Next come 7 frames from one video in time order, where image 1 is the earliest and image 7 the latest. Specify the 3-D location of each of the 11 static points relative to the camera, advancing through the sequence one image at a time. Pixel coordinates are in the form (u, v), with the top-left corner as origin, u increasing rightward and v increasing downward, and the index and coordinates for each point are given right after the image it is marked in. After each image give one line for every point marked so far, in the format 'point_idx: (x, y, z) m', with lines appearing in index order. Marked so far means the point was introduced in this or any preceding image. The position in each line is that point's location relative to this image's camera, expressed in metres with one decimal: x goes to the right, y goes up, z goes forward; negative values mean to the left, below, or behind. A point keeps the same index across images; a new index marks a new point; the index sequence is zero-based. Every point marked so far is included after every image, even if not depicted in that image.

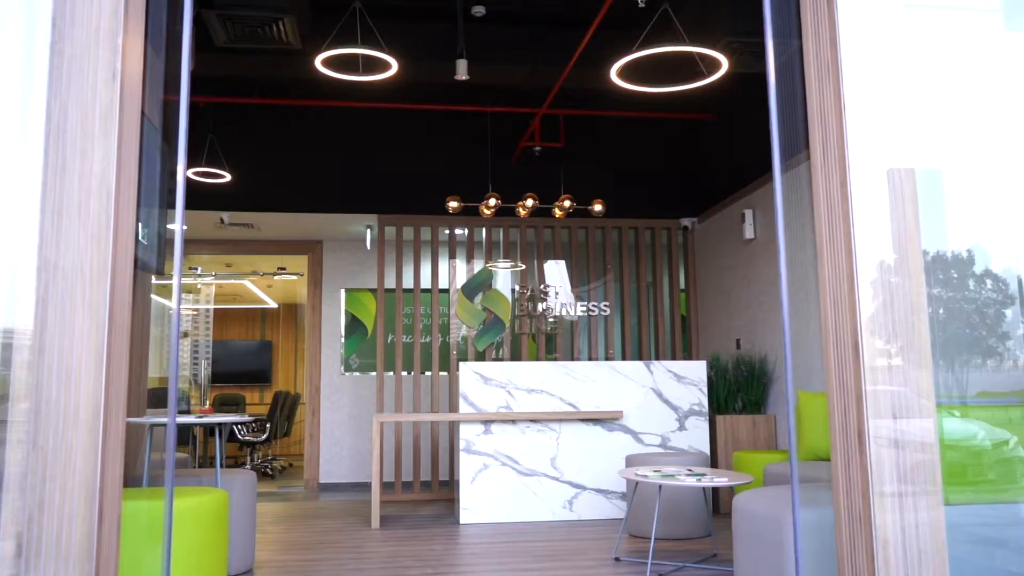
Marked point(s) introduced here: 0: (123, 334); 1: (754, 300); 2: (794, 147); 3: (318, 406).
0: (-1.0, -0.1, +2.3) m
1: (+1.9, -0.1, +6.9) m
2: (+0.9, +0.4, +2.7) m
3: (-2.0, -1.2, +8.8) m
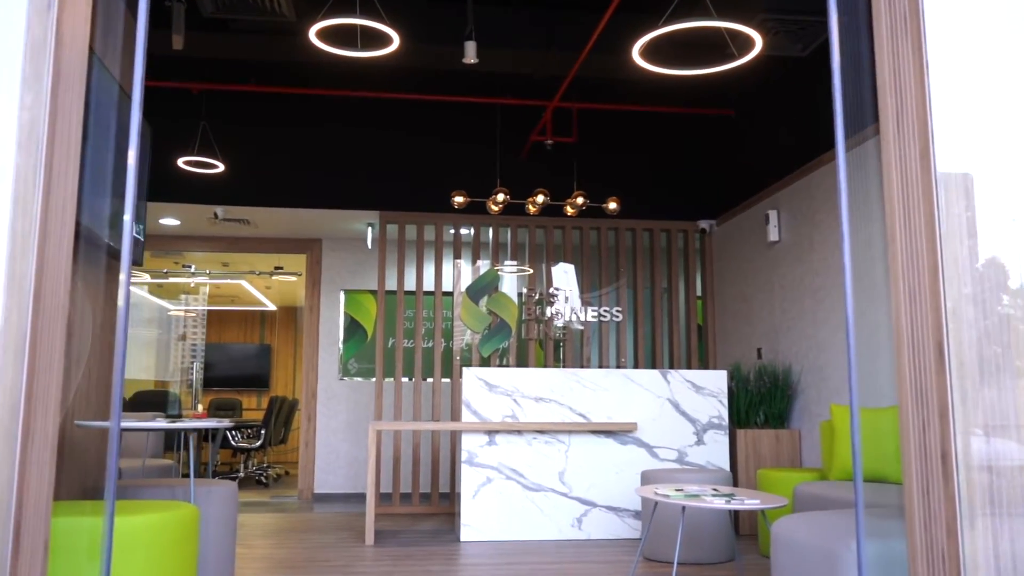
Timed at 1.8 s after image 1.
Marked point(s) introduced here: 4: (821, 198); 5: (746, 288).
0: (-1.0, -0.1, +1.9) m
1: (+2.0, -0.1, +6.5) m
2: (+0.9, +0.4, +2.3) m
3: (-1.9, -1.2, +8.4) m
4: (+2.1, +0.6, +5.9) m
5: (+1.9, 0.0, +7.1) m
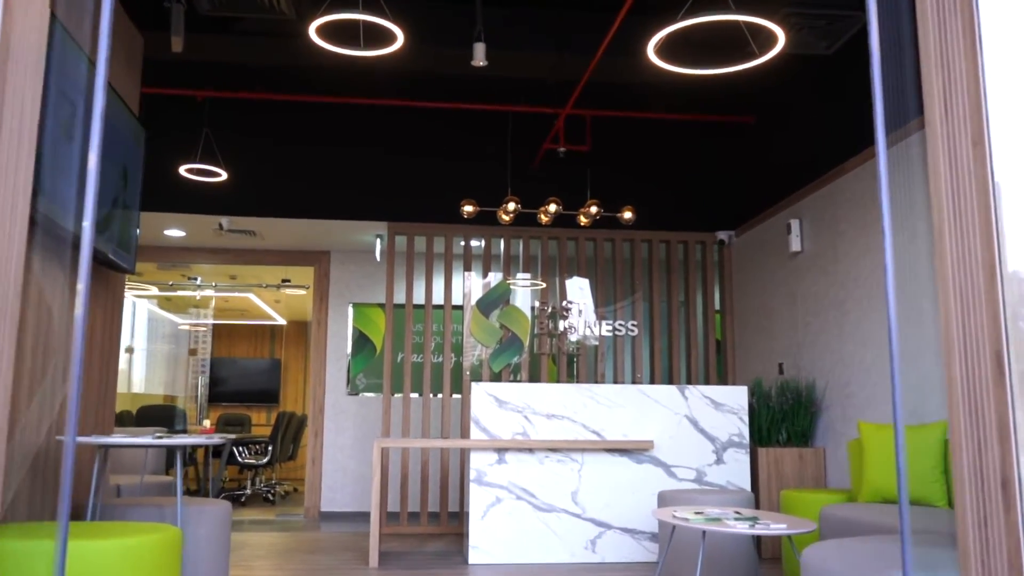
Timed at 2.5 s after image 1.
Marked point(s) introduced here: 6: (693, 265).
0: (-1.0, -0.1, +1.7) m
1: (+2.1, -0.2, +6.2) m
2: (+0.9, +0.4, +2.0) m
3: (-1.8, -1.3, +8.2) m
4: (+2.2, +0.5, +5.6) m
5: (+2.0, -0.1, +6.8) m
6: (+1.6, +0.2, +7.6) m
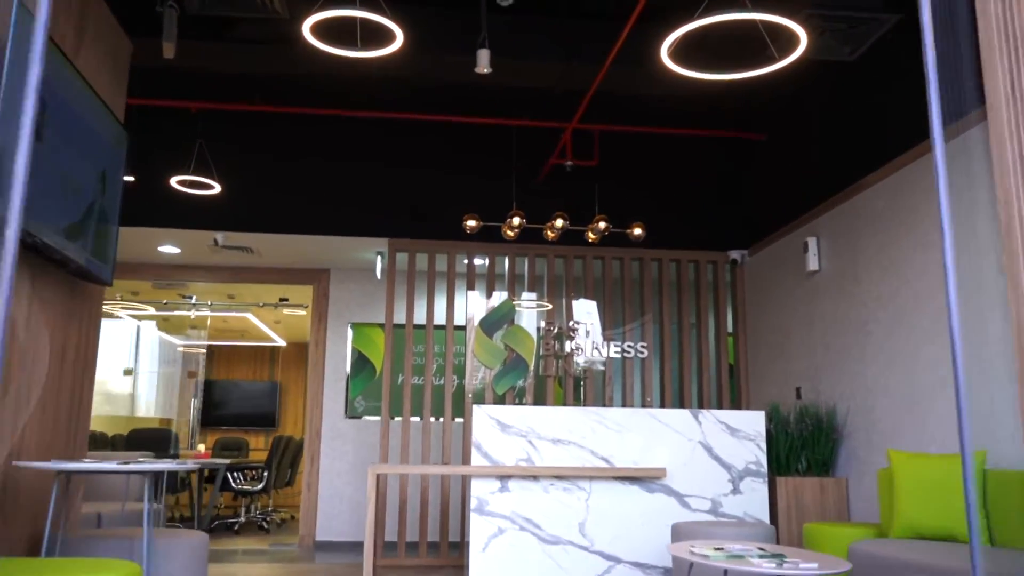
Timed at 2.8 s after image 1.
0: (-1.0, -0.1, +1.4) m
1: (+2.1, -0.4, +5.9) m
2: (+0.9, +0.4, +1.8) m
3: (-1.8, -1.5, +7.9) m
4: (+2.2, +0.4, +5.3) m
5: (+2.0, -0.3, +6.5) m
6: (+1.6, 0.0, +7.3) m
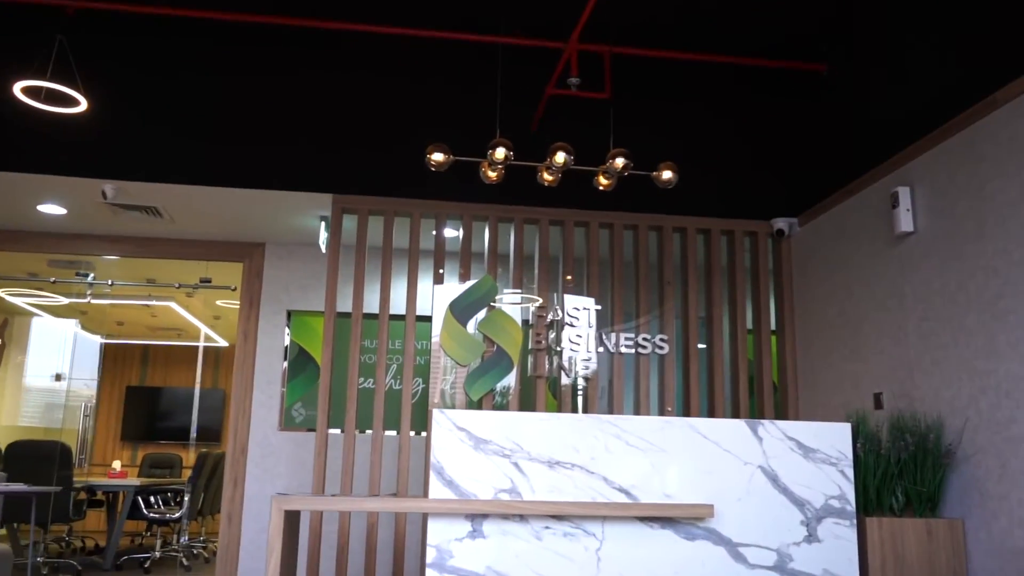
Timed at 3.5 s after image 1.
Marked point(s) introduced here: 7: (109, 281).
0: (-1.0, +0.2, -0.2) m
1: (+2.0, -0.2, +4.3) m
2: (+0.9, +0.7, +0.2) m
3: (-1.9, -1.3, +6.2) m
4: (+2.1, +0.6, +3.8) m
5: (+1.9, -0.1, +5.0) m
6: (+1.5, +0.2, +5.7) m
7: (-3.2, +0.1, +6.9) m
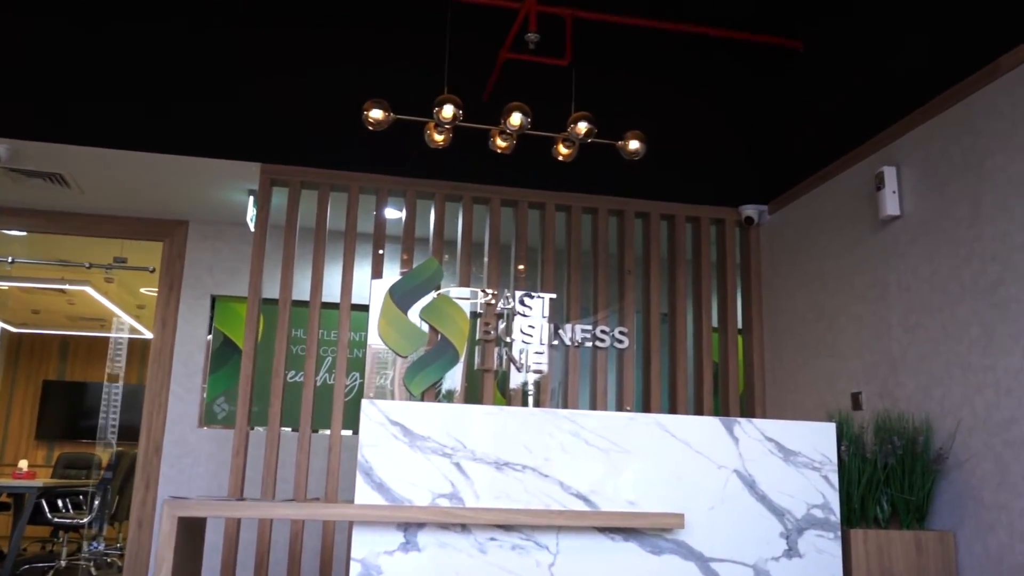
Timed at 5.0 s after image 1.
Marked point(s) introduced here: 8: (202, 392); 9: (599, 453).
0: (-0.9, +0.4, -0.8) m
1: (+1.8, -0.1, +4.0) m
2: (+0.9, +0.8, -0.3) m
3: (-2.3, -1.2, +5.5) m
4: (+1.9, +0.6, +3.4) m
5: (+1.6, -0.1, +4.6) m
6: (+1.2, +0.2, +5.3) m
7: (-3.6, +0.2, +6.3) m
8: (-2.0, -0.7, +5.7) m
9: (+0.3, -0.6, +3.1) m
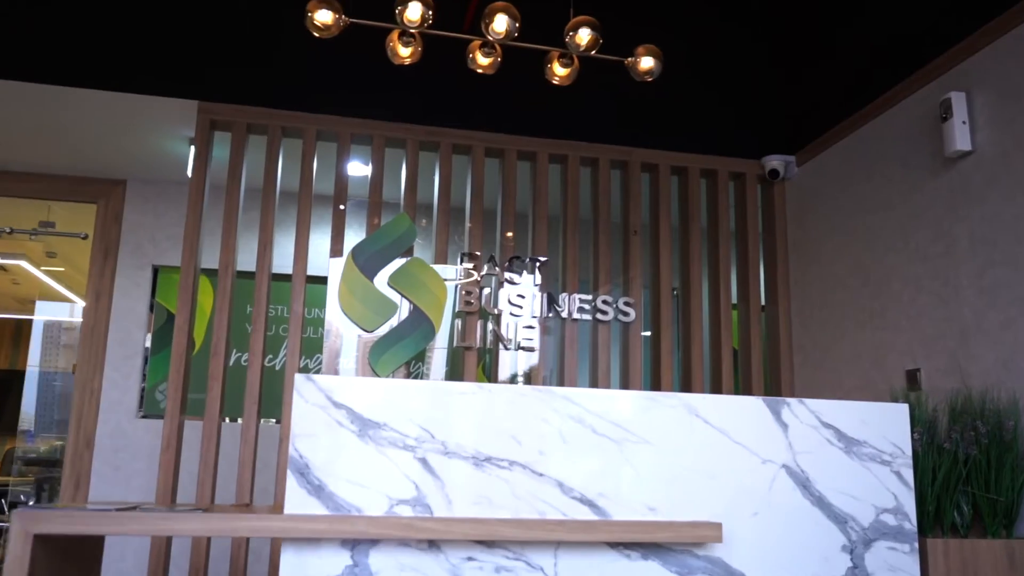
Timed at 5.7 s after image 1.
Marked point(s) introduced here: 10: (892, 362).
0: (-1.0, +0.5, -1.5) m
1: (+1.7, 0.0, +3.2) m
2: (+0.9, +0.9, -1.0) m
3: (-2.3, -1.0, +4.8) m
4: (+1.9, +0.8, +2.7) m
5: (+1.6, +0.1, +3.8) m
6: (+1.1, +0.4, +4.6) m
7: (-3.7, +0.4, +5.5) m
8: (-2.1, -0.5, +4.9) m
9: (+0.3, -0.4, +2.4) m
10: (+1.6, -0.3, +3.6) m
